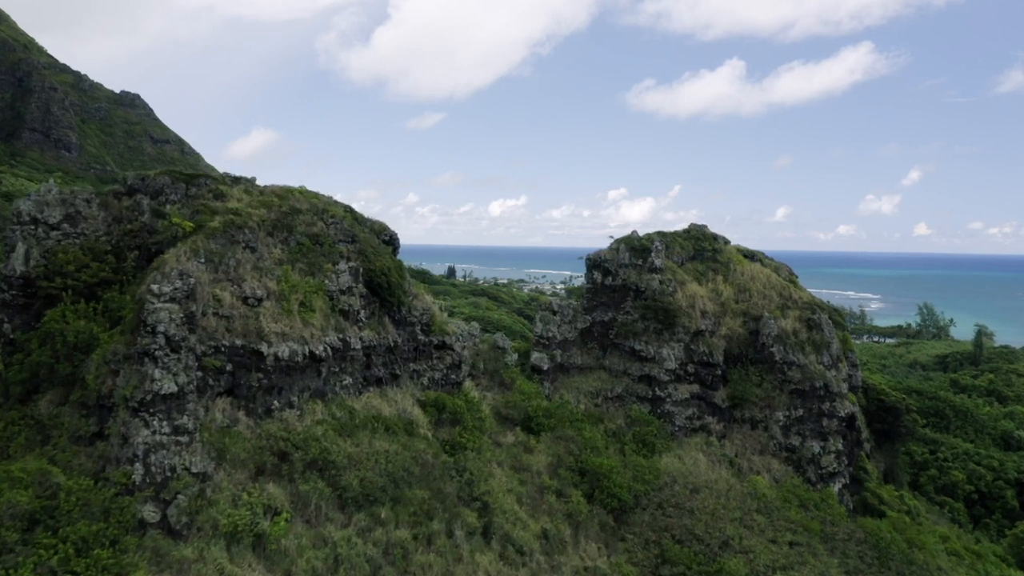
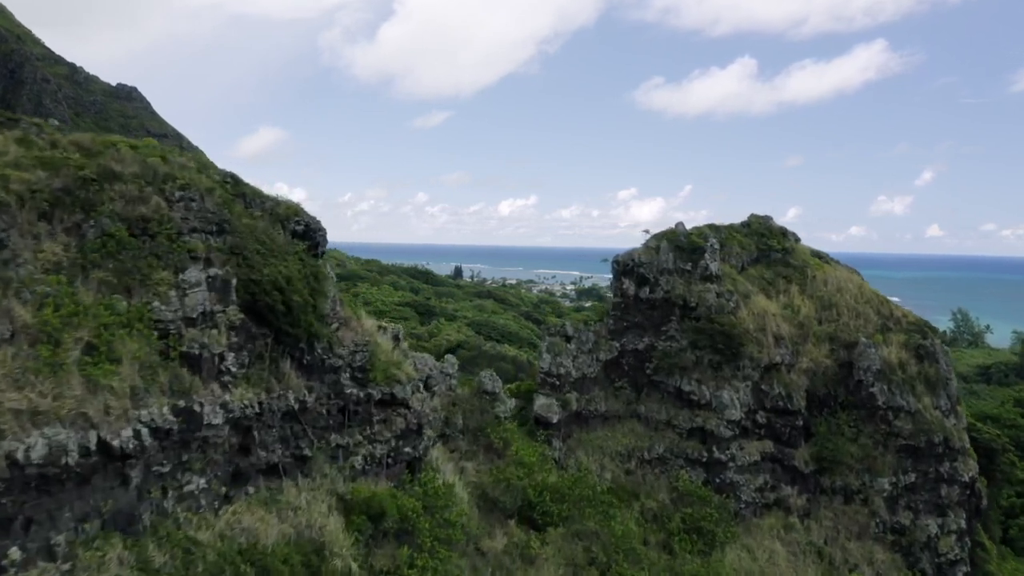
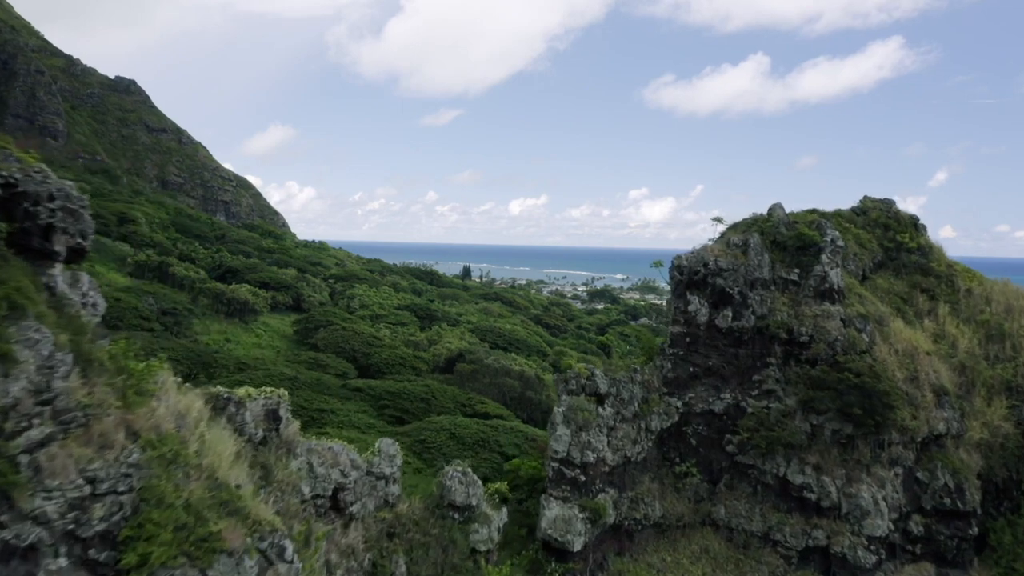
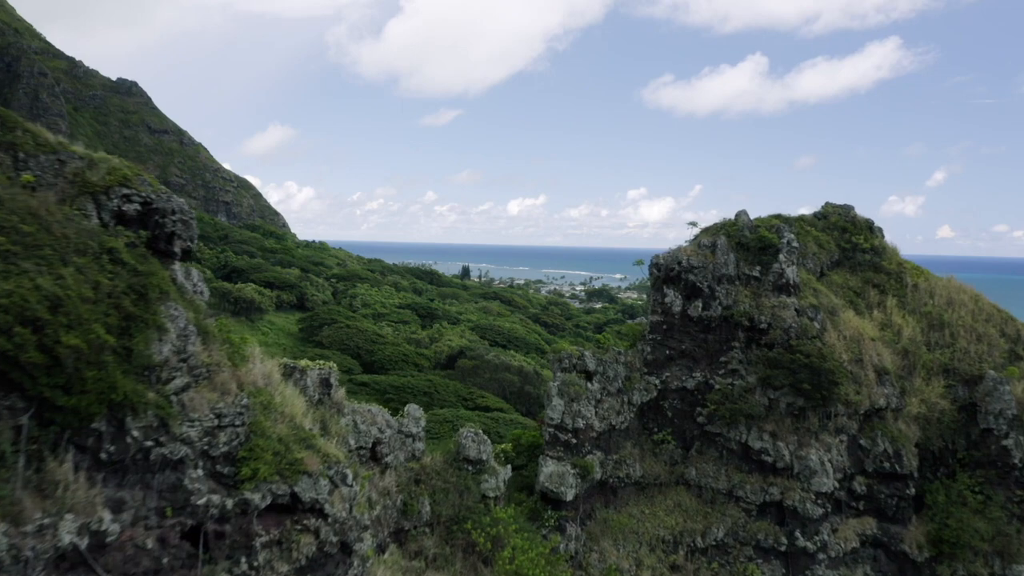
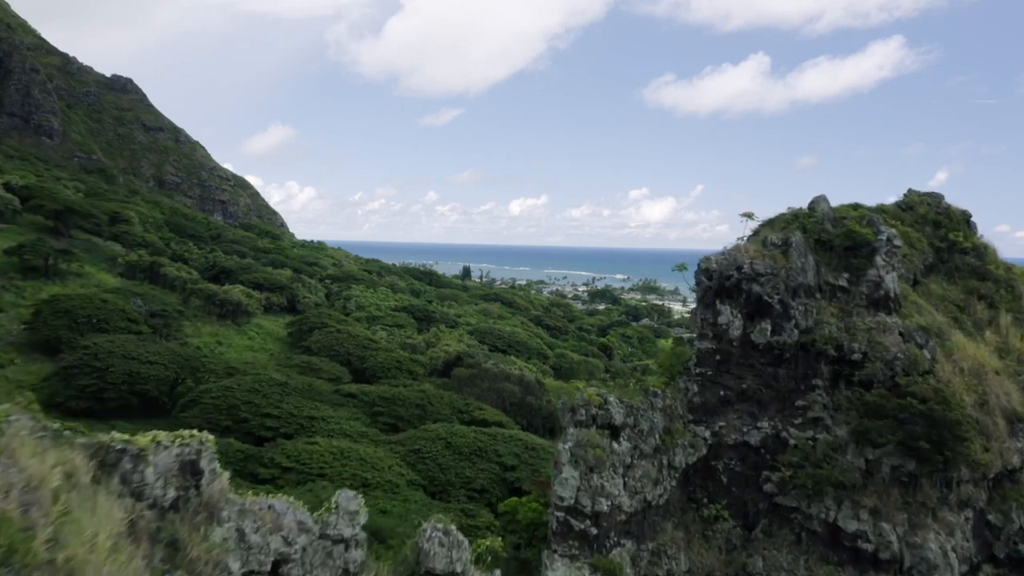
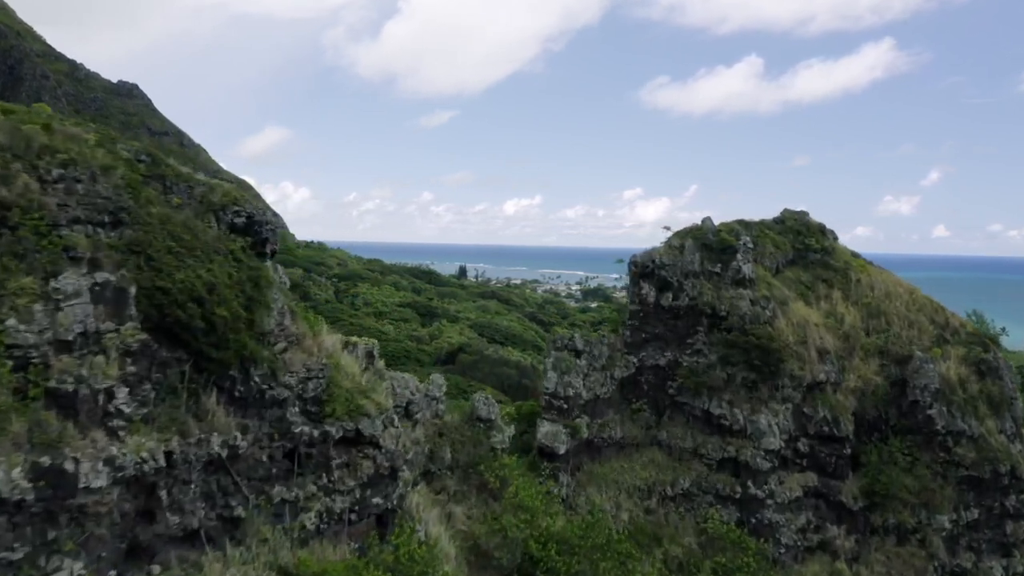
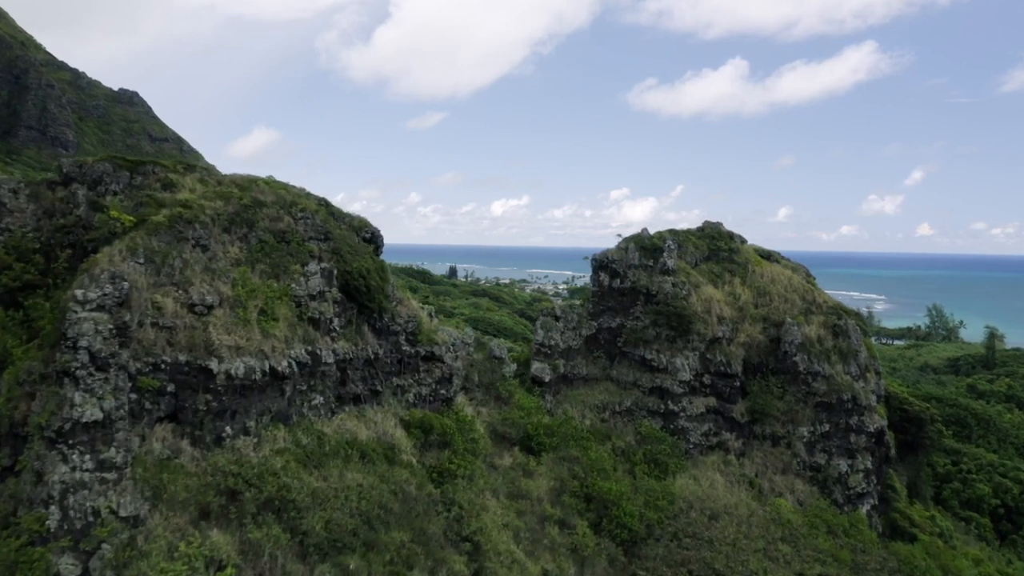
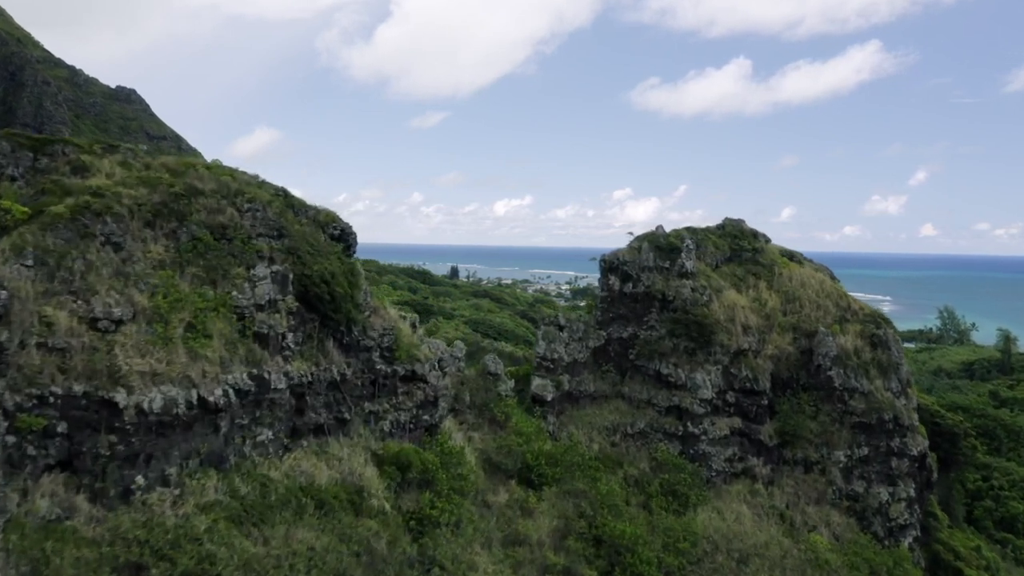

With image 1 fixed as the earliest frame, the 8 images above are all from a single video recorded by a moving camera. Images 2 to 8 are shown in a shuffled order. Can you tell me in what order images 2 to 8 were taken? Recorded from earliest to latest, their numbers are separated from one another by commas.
7, 8, 2, 6, 4, 3, 5
